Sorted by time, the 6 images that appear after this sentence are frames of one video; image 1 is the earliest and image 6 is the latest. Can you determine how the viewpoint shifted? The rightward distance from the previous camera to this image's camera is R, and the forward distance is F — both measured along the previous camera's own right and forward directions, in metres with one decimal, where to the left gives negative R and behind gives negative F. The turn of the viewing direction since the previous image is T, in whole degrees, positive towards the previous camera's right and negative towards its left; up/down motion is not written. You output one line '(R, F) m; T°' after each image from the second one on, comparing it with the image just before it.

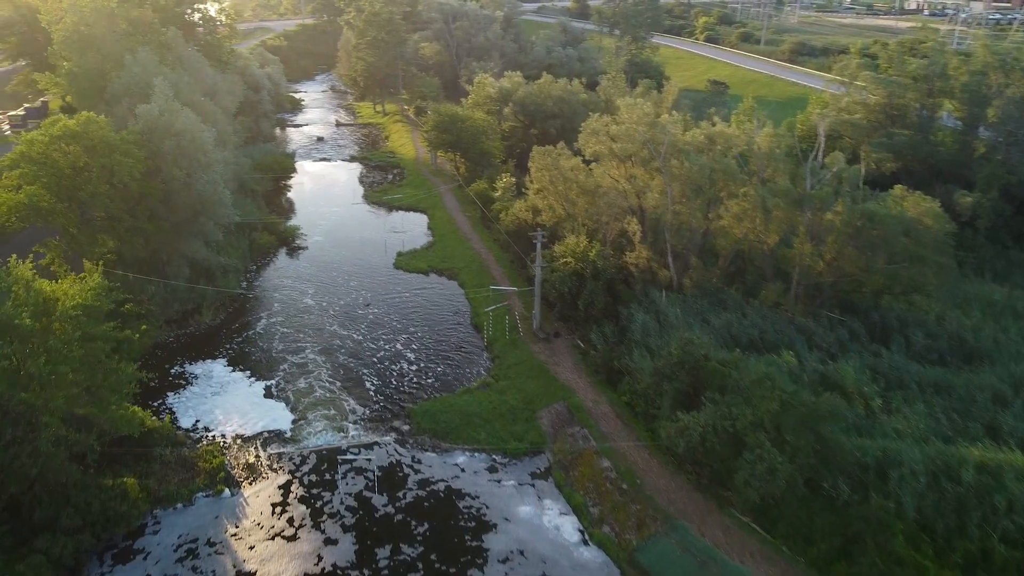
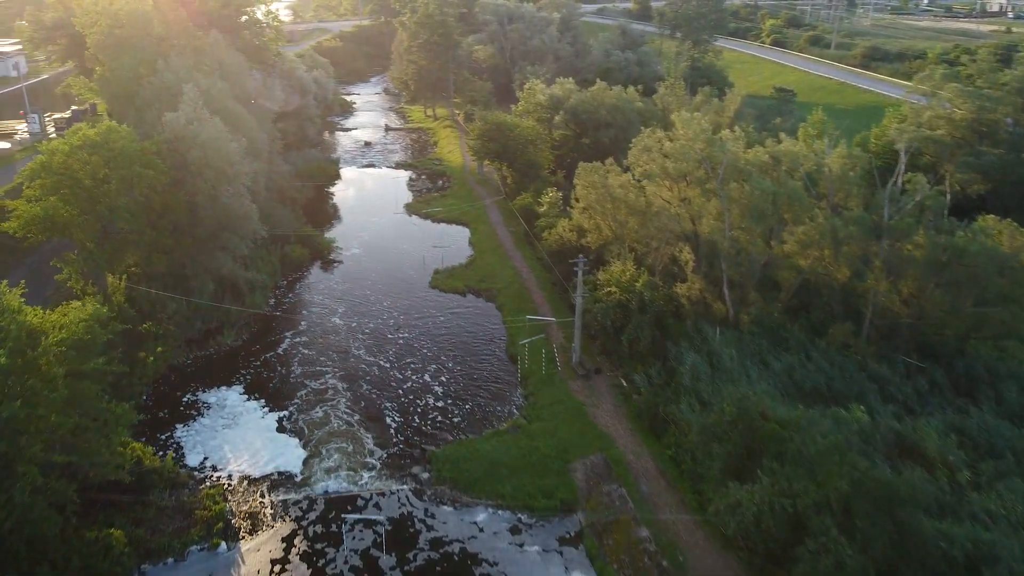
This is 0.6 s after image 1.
(+0.6, +2.6) m; -4°
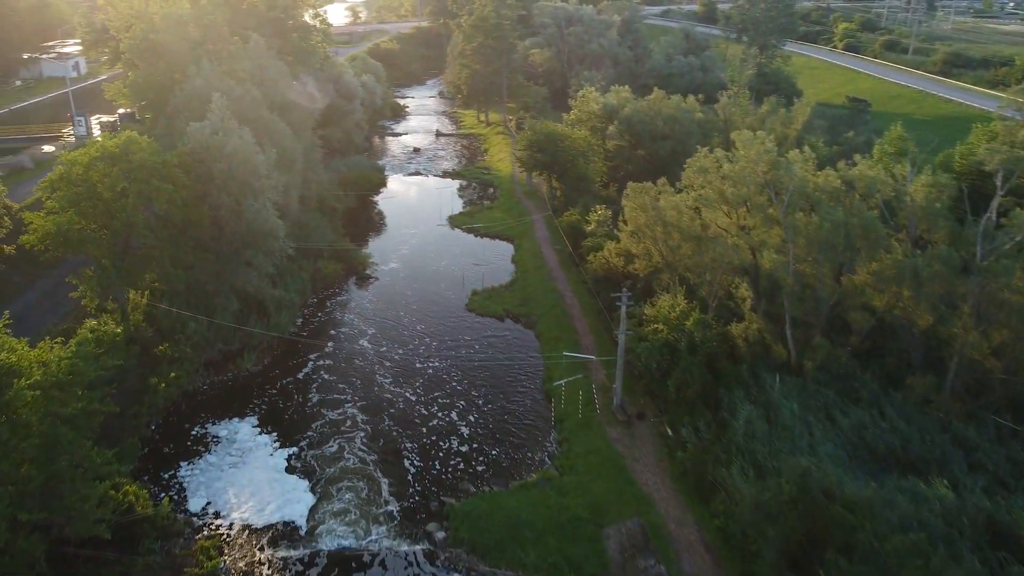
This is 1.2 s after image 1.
(+0.6, +2.5) m; -4°
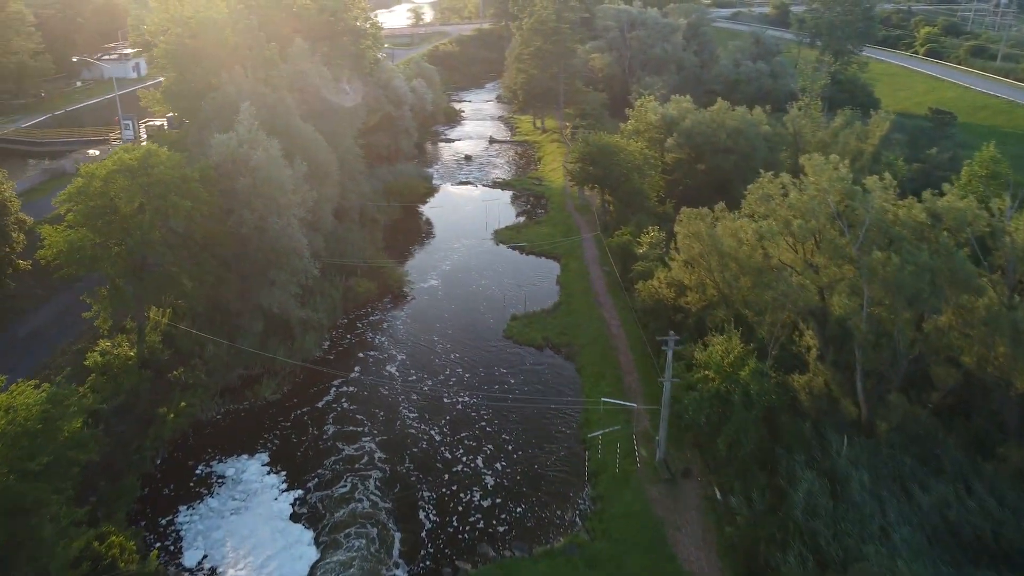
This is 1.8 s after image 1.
(+0.7, +2.5) m; -4°
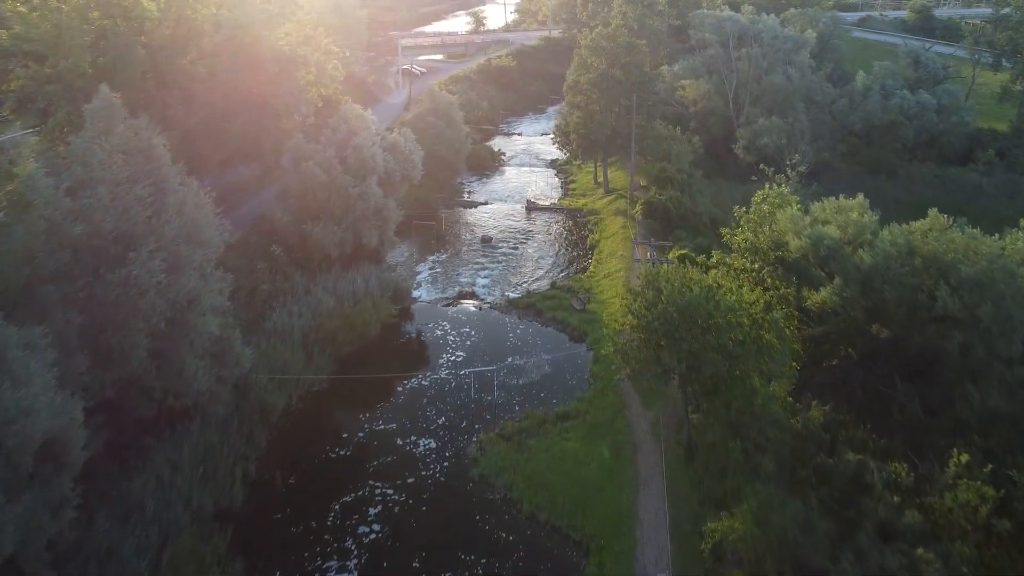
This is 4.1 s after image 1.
(+1.9, +10.1) m; 0°
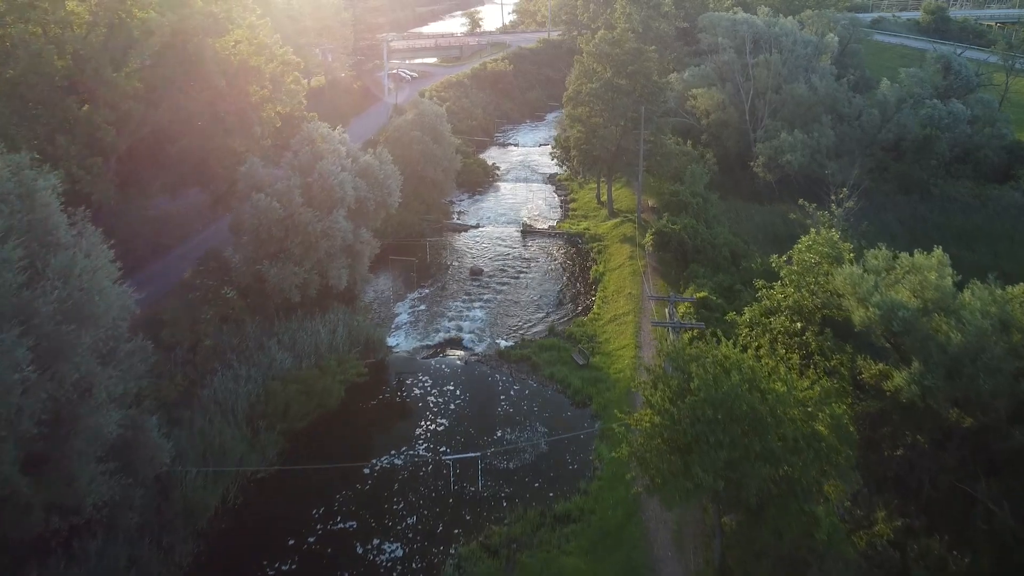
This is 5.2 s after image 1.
(+0.3, +5.3) m; 0°
